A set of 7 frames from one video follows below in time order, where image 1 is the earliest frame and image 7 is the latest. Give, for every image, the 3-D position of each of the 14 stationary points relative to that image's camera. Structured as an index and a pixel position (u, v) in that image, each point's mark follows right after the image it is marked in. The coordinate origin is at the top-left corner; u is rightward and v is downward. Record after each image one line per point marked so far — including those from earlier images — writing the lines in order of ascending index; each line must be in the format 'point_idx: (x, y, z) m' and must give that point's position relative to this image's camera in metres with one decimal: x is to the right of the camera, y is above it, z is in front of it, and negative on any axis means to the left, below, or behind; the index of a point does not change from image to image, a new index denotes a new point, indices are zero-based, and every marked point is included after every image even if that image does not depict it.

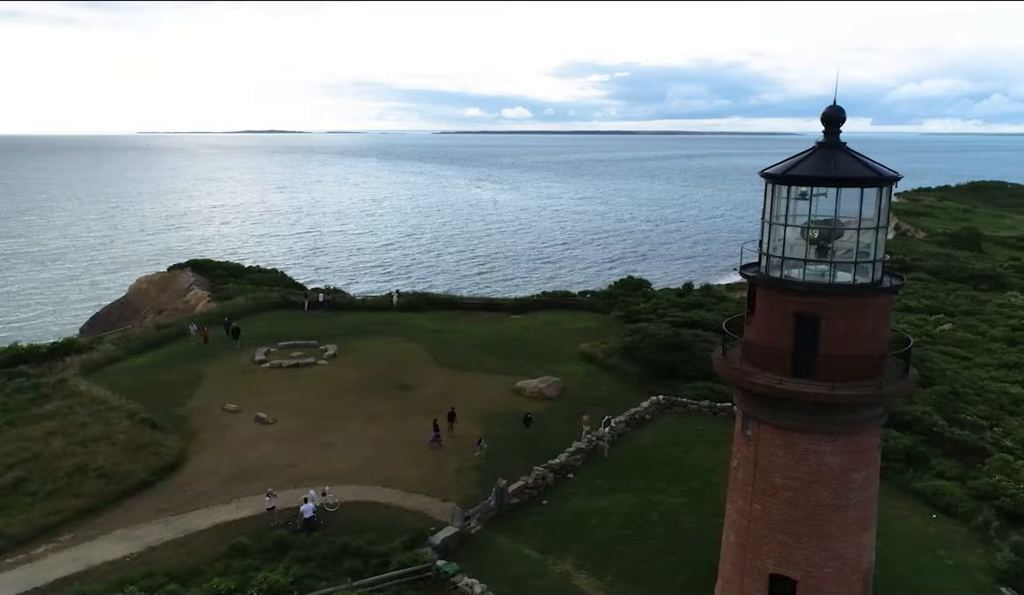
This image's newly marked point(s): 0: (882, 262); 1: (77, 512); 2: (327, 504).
0: (+5.1, +0.5, +10.7) m
1: (-8.4, -4.1, +15.1) m
2: (-3.6, -4.0, +15.3) m
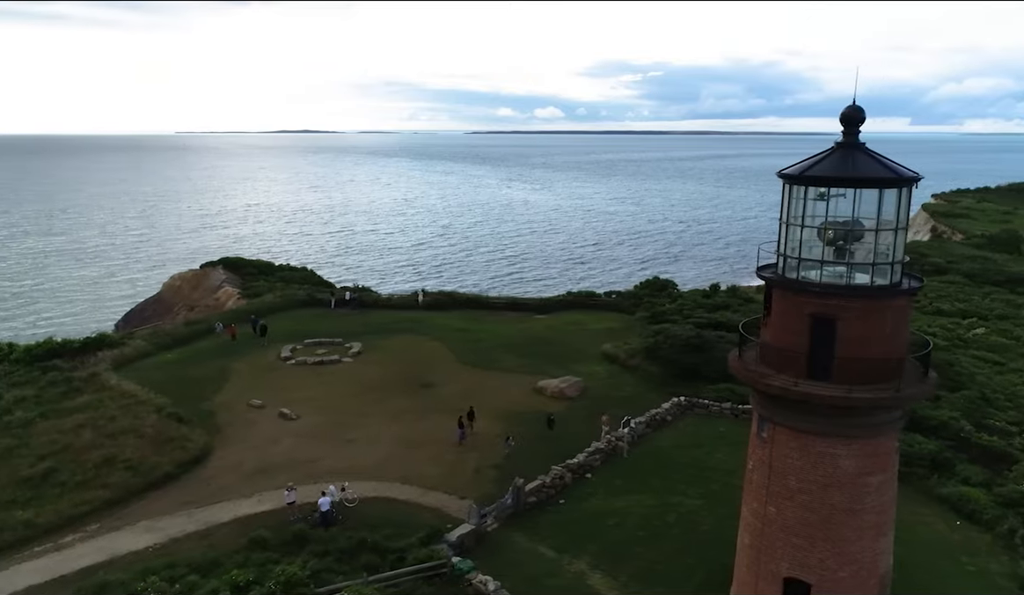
0: (+5.3, +0.5, +10.6) m
1: (-8.1, -4.1, +15.5) m
2: (-3.3, -4.0, +15.5) m
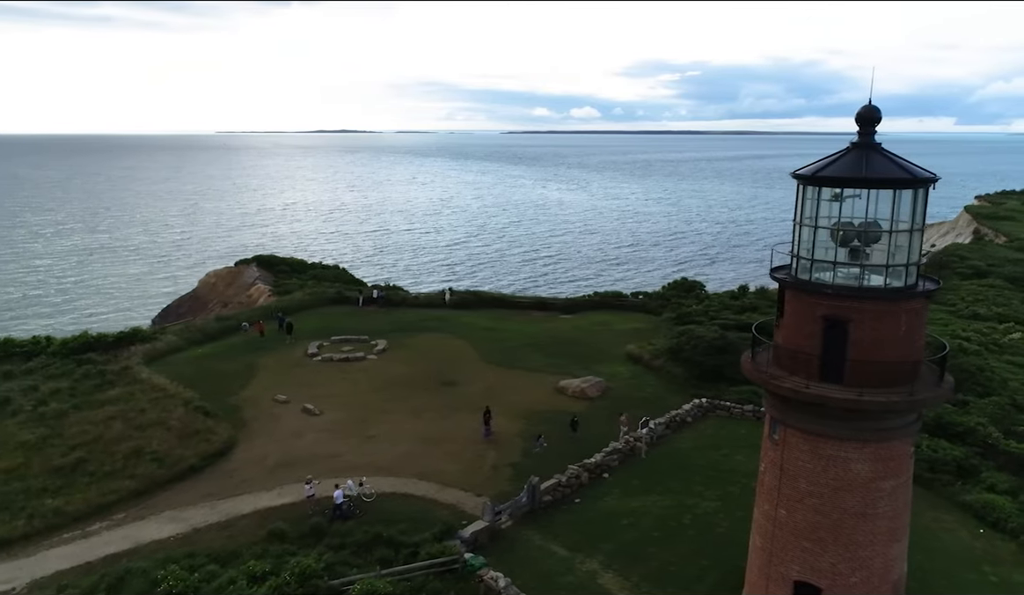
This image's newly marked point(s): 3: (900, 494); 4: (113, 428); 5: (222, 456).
0: (+5.4, +0.4, +10.5) m
1: (-7.8, -4.0, +15.9) m
2: (-3.0, -3.9, +15.7) m
3: (+5.3, -2.7, +10.8) m
4: (-9.5, -3.1, +18.7) m
5: (-6.5, -3.6, +17.7) m
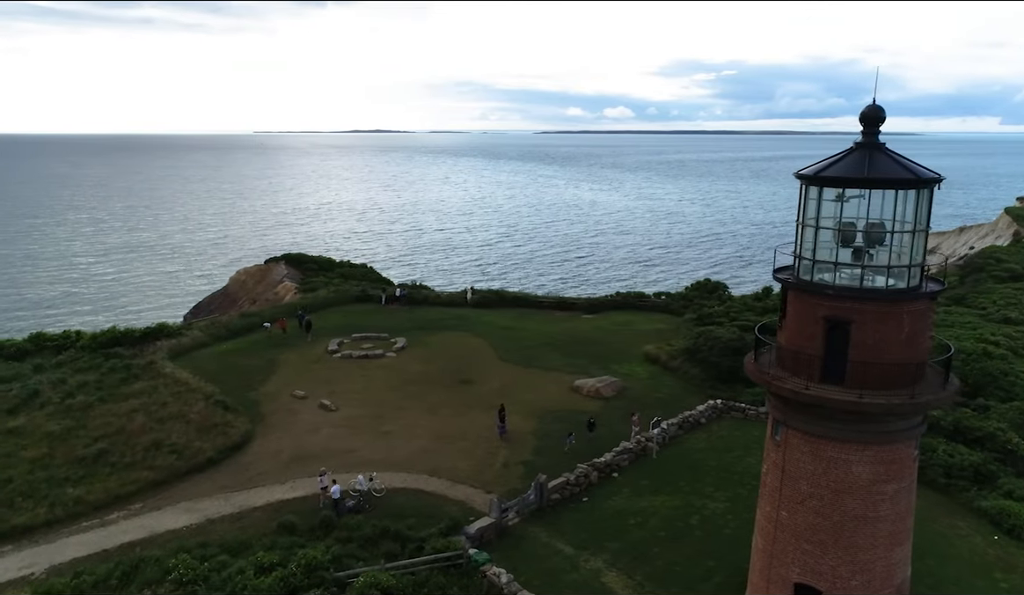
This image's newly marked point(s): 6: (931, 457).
0: (+5.4, +0.4, +10.3) m
1: (-7.6, -3.9, +16.3) m
2: (-2.8, -3.9, +15.9) m
3: (+5.3, -2.7, +10.6) m
4: (-9.2, -3.0, +19.2) m
5: (-6.3, -3.5, +18.1) m
6: (+9.0, -3.4, +16.9) m
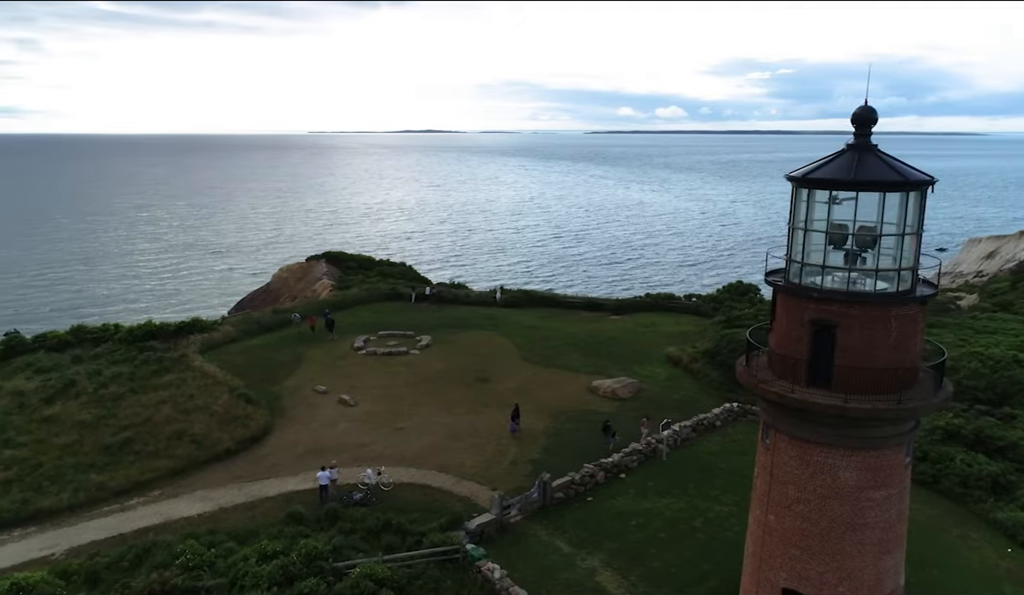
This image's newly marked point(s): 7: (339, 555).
0: (+5.2, +0.4, +10.2) m
1: (-7.4, -3.8, +16.9) m
2: (-2.7, -3.8, +16.2) m
3: (+5.1, -2.8, +10.5) m
4: (-8.9, -2.9, +19.9) m
5: (-6.0, -3.4, +18.6) m
6: (+9.2, -3.6, +16.5) m
7: (-3.0, -4.4, +13.4) m
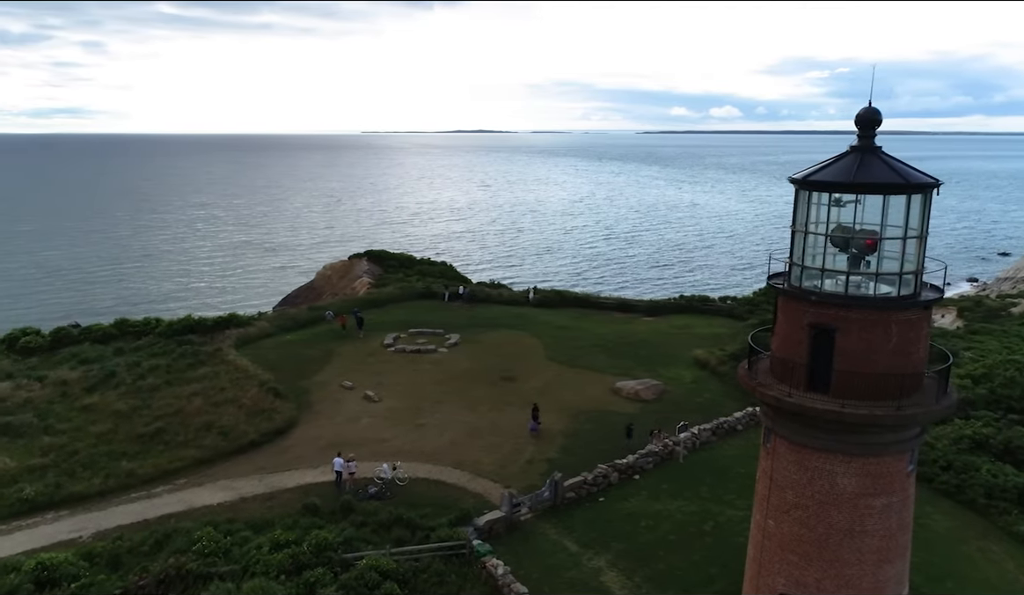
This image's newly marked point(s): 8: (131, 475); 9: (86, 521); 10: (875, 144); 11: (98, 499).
0: (+5.1, +0.3, +10.0) m
1: (-7.1, -3.7, +17.5) m
2: (-2.4, -3.8, +16.5) m
3: (+5.0, -2.8, +10.3) m
4: (-8.3, -2.7, +20.5) m
5: (-5.6, -3.3, +19.1) m
6: (+9.4, -3.7, +16.1) m
7: (-2.9, -4.4, +13.7) m
8: (-8.2, -3.8, +16.8) m
9: (-8.2, -4.3, +15.1) m
10: (+4.7, +2.0, +10.2) m
11: (-8.5, -4.1, +16.1) m
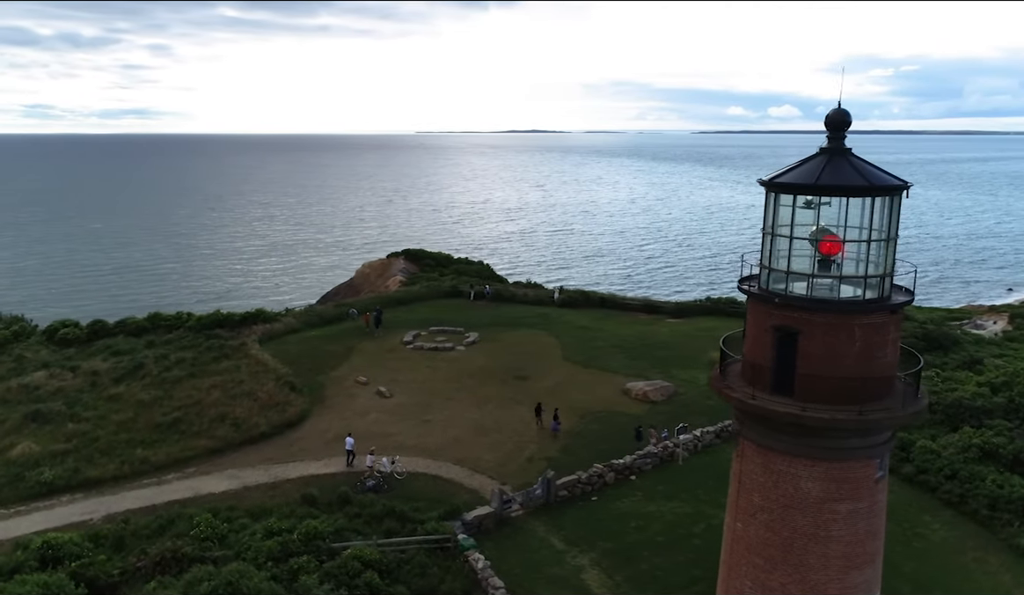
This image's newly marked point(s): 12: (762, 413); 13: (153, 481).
0: (+4.7, +0.2, +9.9) m
1: (-7.1, -3.6, +18.2) m
2: (-2.5, -3.7, +16.9) m
3: (+4.5, -2.9, +10.2) m
4: (-8.1, -2.6, +21.3) m
5: (-5.5, -3.2, +19.7) m
6: (+9.3, -3.8, +15.7) m
7: (-3.1, -4.3, +14.1) m
8: (-8.2, -3.7, +17.5) m
9: (-8.4, -4.2, +15.8) m
10: (+4.3, +1.9, +10.1) m
11: (-8.6, -4.0, +16.8) m
12: (+3.2, -1.5, +10.0) m
13: (-7.7, -4.0, +16.9) m
